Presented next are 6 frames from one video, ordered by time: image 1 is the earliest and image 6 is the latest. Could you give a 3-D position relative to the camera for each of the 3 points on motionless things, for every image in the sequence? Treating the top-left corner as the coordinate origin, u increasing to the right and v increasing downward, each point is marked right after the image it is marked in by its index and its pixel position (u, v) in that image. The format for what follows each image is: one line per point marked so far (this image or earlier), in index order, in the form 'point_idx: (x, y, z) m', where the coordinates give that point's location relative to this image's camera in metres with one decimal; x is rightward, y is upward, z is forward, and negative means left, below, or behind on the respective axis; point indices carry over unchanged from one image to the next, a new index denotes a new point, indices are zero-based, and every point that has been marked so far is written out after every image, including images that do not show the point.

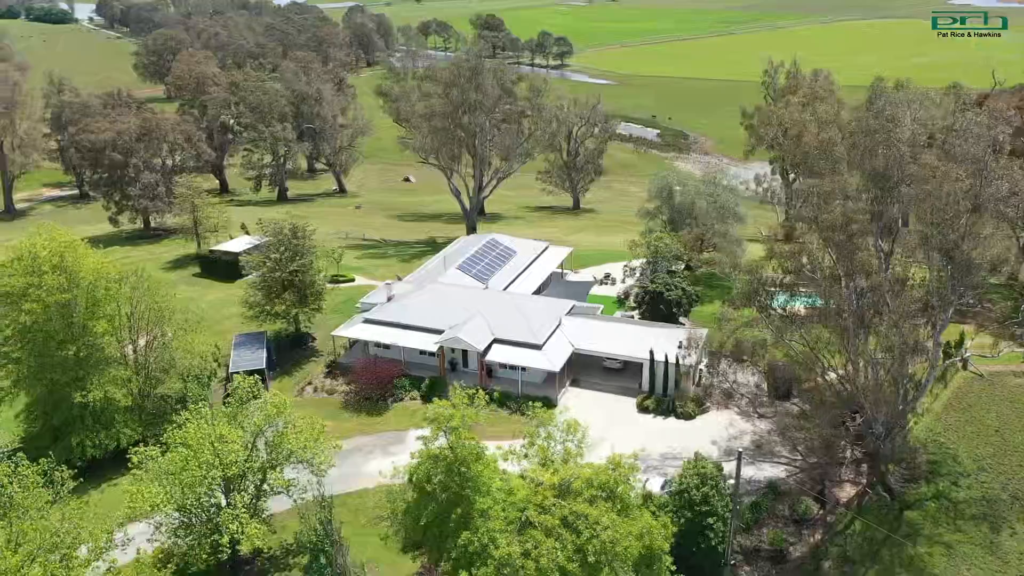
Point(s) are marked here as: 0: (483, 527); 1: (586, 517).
0: (-0.7, -5.7, +19.9) m
1: (+1.8, -5.4, +19.6) m
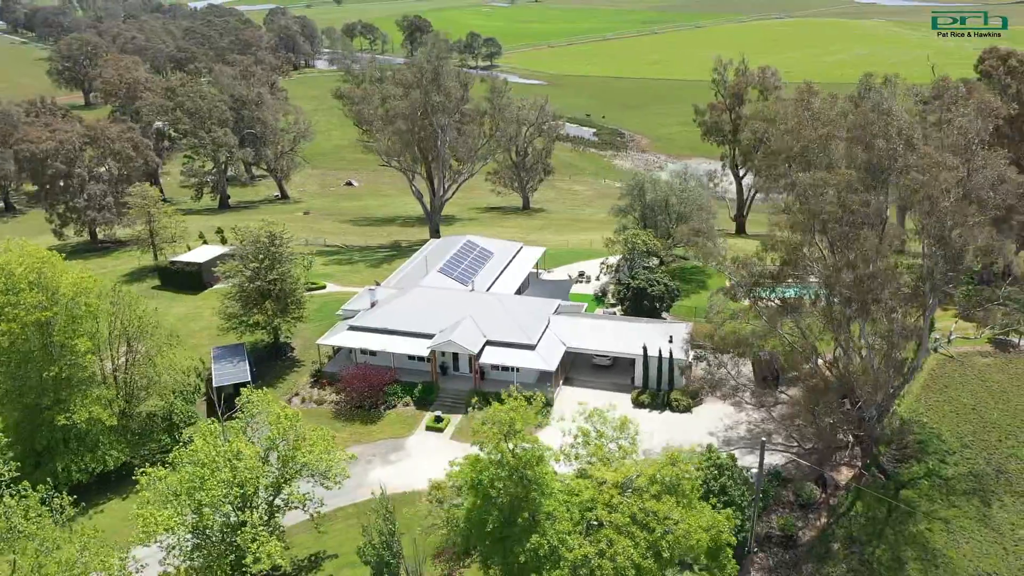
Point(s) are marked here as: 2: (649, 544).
0: (+0.9, -5.7, +19.7) m
1: (+3.4, -5.4, +19.7) m
2: (+3.2, -5.9, +19.3) m
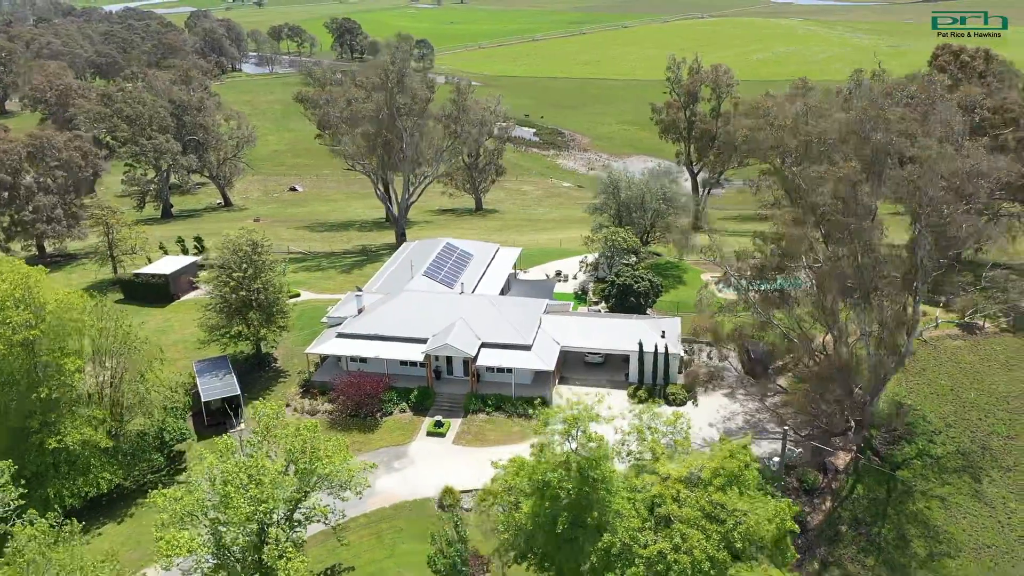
0: (+2.6, -5.6, +19.8) m
1: (+5.1, -5.2, +19.9) m
2: (+4.9, -5.8, +19.5) m
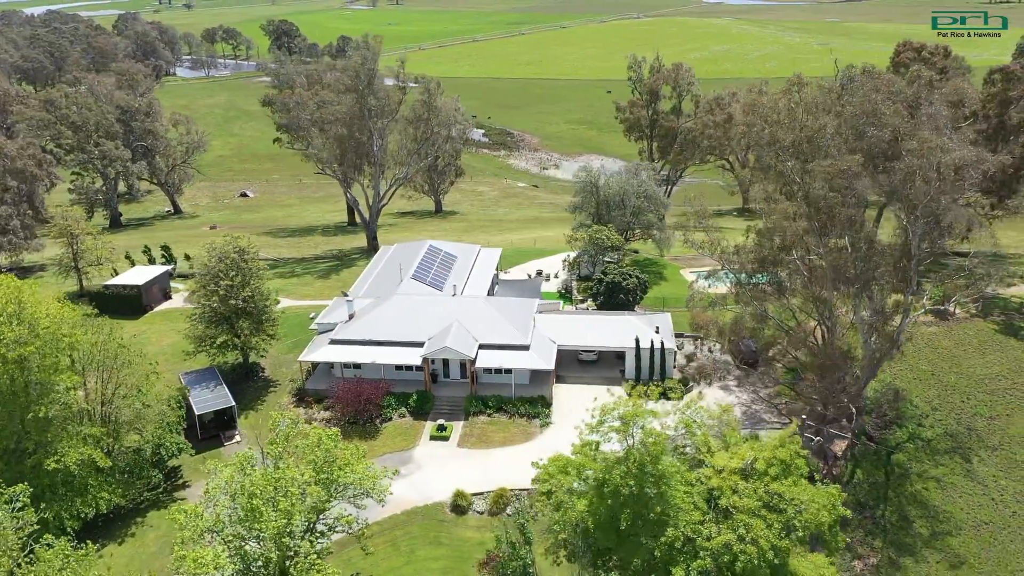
0: (+4.1, -5.5, +19.9) m
1: (+6.6, -5.1, +20.3) m
2: (+6.4, -5.6, +19.8) m
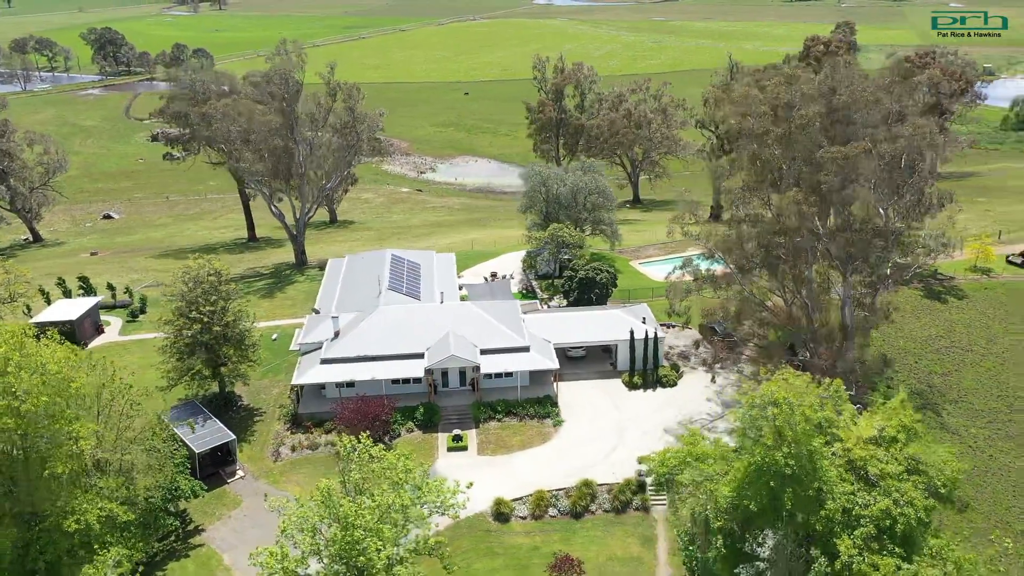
0: (+8.2, -5.1, +20.9) m
1: (+10.5, -4.5, +21.7) m
2: (+10.5, -5.0, +21.3) m
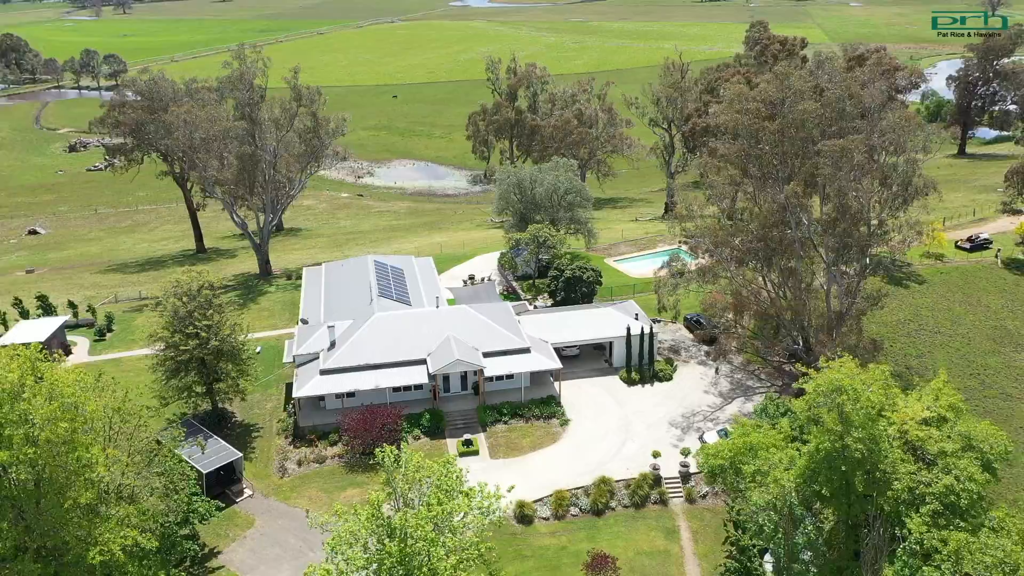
0: (+10.2, -4.8, +21.7) m
1: (+12.4, -4.1, +22.7) m
2: (+12.5, -4.6, +22.3) m
